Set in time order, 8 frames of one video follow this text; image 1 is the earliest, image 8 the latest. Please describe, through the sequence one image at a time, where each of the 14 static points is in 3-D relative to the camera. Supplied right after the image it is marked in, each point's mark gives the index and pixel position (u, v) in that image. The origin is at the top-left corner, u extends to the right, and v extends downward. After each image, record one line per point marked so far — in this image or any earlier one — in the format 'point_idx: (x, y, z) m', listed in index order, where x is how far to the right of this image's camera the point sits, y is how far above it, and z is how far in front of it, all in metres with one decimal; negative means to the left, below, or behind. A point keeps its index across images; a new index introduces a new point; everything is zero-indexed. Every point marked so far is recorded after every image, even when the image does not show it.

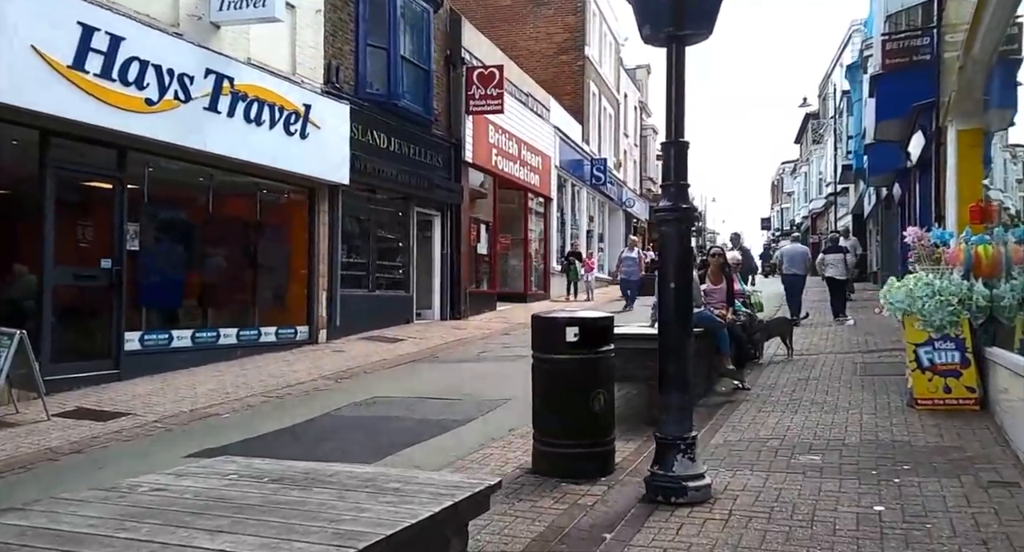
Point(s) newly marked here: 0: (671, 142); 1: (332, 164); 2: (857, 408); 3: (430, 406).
0: (+1.0, +0.8, +6.0) m
1: (-2.8, +1.7, +14.8) m
2: (+3.1, -1.2, +8.7) m
3: (-0.8, -1.3, +9.4) m
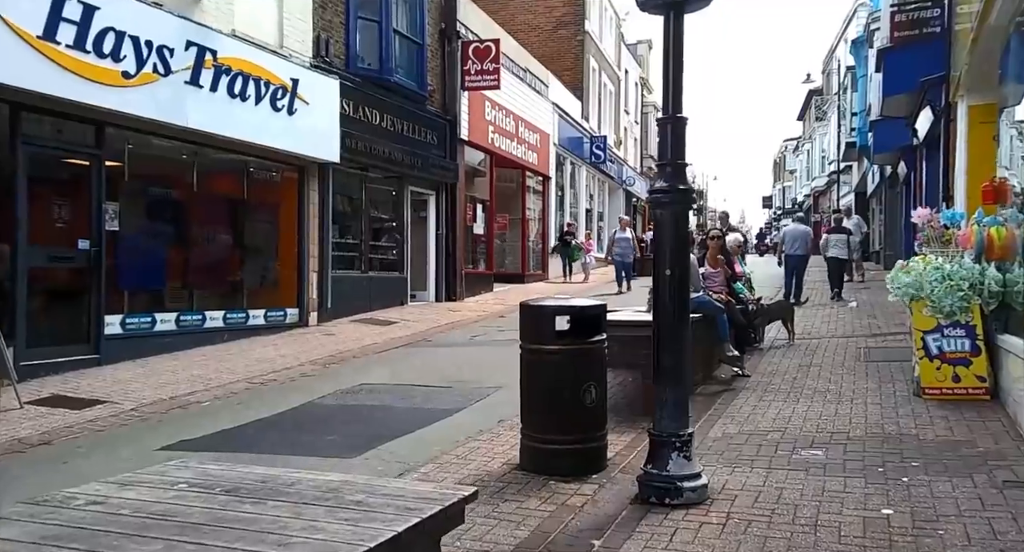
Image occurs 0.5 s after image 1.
0: (+0.9, +0.9, +5.6) m
1: (-2.9, +2.0, +14.4) m
2: (+3.0, -1.1, +8.3) m
3: (-0.9, -1.1, +9.1) m
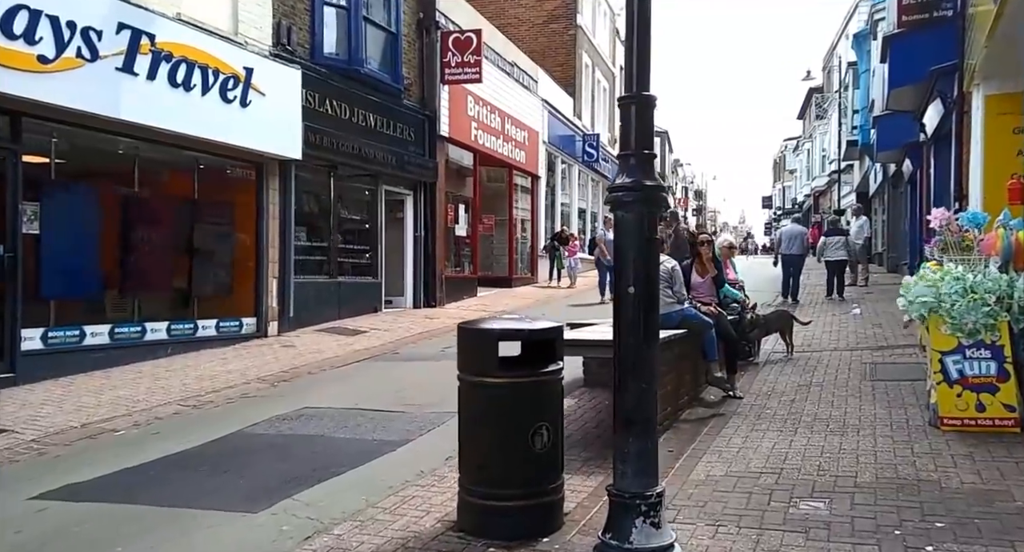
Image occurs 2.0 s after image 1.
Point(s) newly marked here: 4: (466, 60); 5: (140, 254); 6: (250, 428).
0: (+0.5, +0.8, +4.4) m
1: (-3.2, +1.9, +13.3) m
2: (+2.7, -1.1, +7.2) m
3: (-1.2, -1.2, +8.0) m
4: (-0.9, +4.2, +18.7) m
5: (-4.5, +0.3, +11.7) m
6: (-2.1, -1.2, +7.8) m
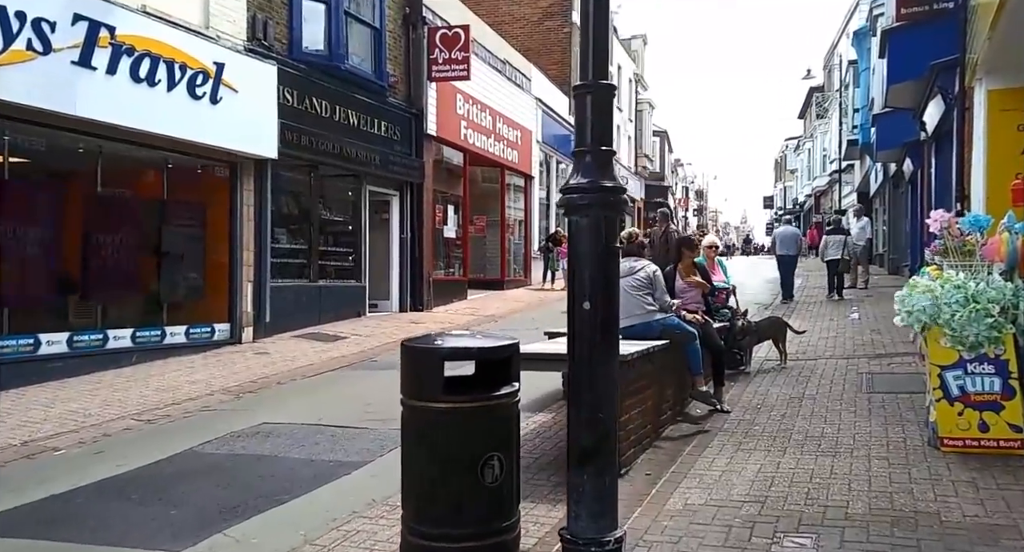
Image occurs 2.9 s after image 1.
0: (+0.3, +0.8, +3.9) m
1: (-3.4, +1.9, +12.8) m
2: (+2.4, -1.2, +6.7) m
3: (-1.5, -1.3, +7.5) m
4: (-1.1, +4.1, +18.1) m
5: (-4.7, +0.2, +11.2) m
6: (-2.4, -1.3, +7.3) m
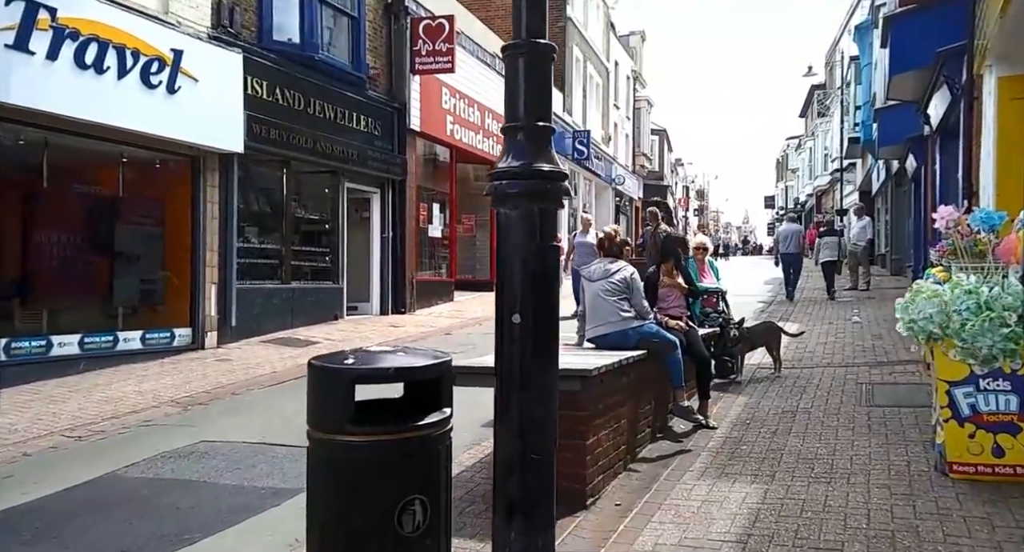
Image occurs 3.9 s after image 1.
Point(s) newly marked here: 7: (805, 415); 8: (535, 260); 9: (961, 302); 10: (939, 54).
0: (0.0, +0.8, +3.2) m
1: (-3.7, +1.9, +12.0) m
2: (+2.2, -1.2, +5.9) m
3: (-1.7, -1.3, +6.7) m
4: (-1.4, +4.1, +17.4) m
5: (-5.0, +0.2, +10.5) m
6: (-2.6, -1.3, +6.5) m
7: (+2.4, -1.1, +7.9) m
8: (+0.1, +0.1, +3.2) m
9: (+2.6, -0.2, +5.6) m
10: (+5.0, +2.6, +11.4) m
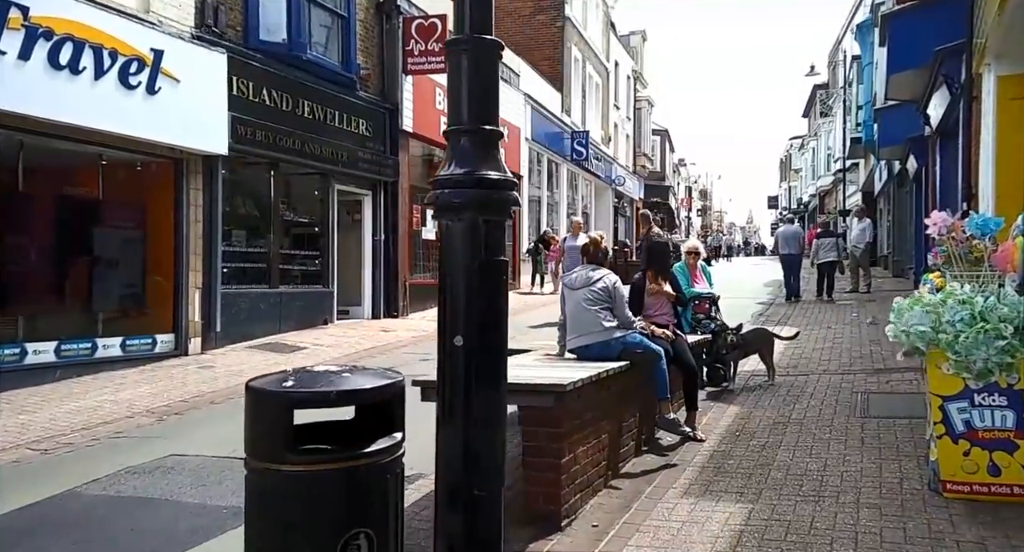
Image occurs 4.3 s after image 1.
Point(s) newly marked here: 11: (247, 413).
0: (-0.1, +0.7, +2.9) m
1: (-3.8, +1.8, +11.8) m
2: (+2.0, -1.3, +5.6) m
3: (-1.9, -1.3, +6.5) m
4: (-1.5, +4.1, +17.2) m
5: (-5.2, +0.1, +10.2) m
6: (-2.8, -1.4, +6.3) m
7: (+2.2, -1.2, +7.6) m
8: (-0.1, 0.0, +2.9) m
9: (+2.5, -0.2, +5.3) m
10: (+4.9, +2.6, +11.1) m
11: (-0.9, -0.5, +3.5) m
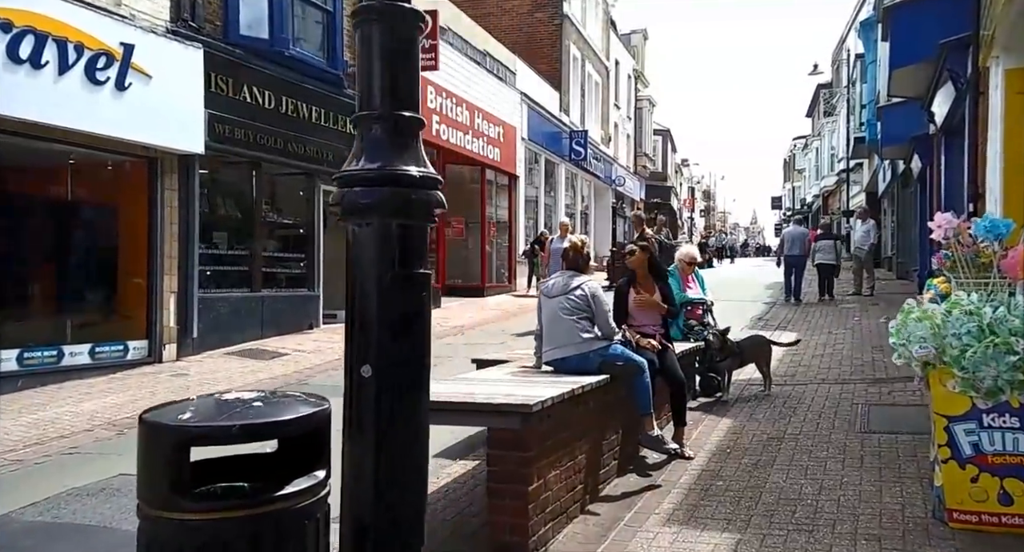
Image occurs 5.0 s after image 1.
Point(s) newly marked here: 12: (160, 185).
0: (-0.3, +0.7, +2.4) m
1: (-4.0, +1.8, +11.3) m
2: (+1.8, -1.3, +5.2) m
3: (-2.1, -1.4, +6.0) m
4: (-1.6, +4.0, +16.7) m
5: (-5.3, +0.1, +9.8) m
6: (-3.0, -1.4, +5.8) m
7: (+2.1, -1.2, +7.1) m
8: (-0.3, 0.0, +2.5) m
9: (+2.3, -0.2, +4.9) m
10: (+4.7, +2.5, +10.6) m
11: (-1.1, -0.5, +3.0) m
12: (-4.2, +1.1, +11.6) m
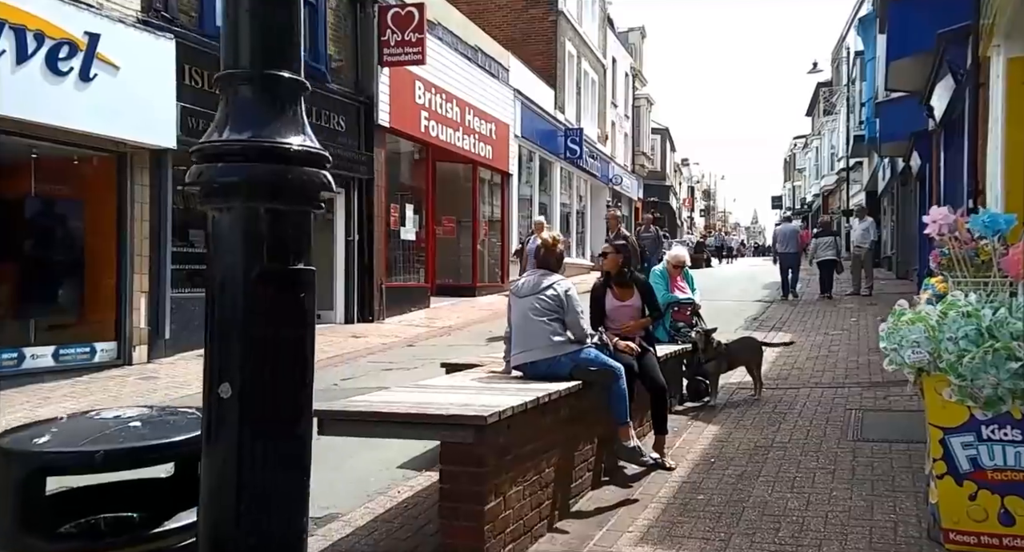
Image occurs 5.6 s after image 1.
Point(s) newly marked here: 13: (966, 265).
0: (-0.6, +0.7, +2.0) m
1: (-4.2, +1.8, +10.9) m
2: (+1.6, -1.3, +4.8) m
3: (-2.3, -1.4, +5.6) m
4: (-1.8, +4.0, +16.3) m
5: (-5.5, +0.1, +9.4) m
6: (-3.2, -1.4, +5.4) m
7: (+1.9, -1.2, +6.7) m
8: (-0.5, 0.0, +2.0) m
9: (+2.1, -0.2, +4.4) m
10: (+4.5, +2.5, +10.2) m
11: (-1.3, -0.5, +2.6) m
12: (-4.4, +1.1, +11.2) m
13: (+2.4, +0.1, +5.0) m
